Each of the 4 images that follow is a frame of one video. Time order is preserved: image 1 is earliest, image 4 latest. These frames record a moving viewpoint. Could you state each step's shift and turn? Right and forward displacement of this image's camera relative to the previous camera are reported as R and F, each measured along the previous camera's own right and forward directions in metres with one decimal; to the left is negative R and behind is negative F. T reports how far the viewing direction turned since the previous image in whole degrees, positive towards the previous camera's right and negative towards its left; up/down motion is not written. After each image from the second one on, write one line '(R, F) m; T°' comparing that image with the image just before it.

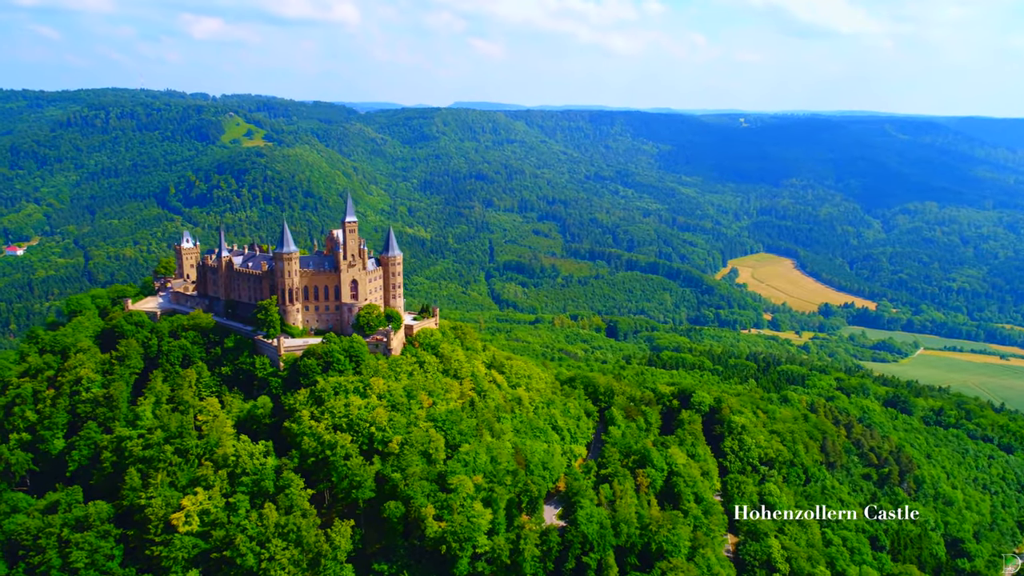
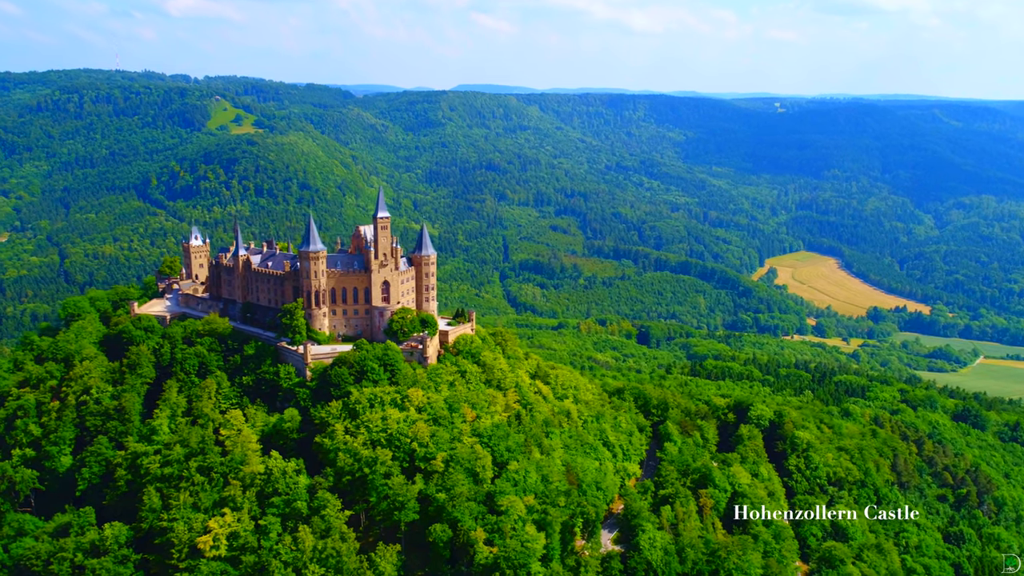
(-7.7, +5.2) m; +2°
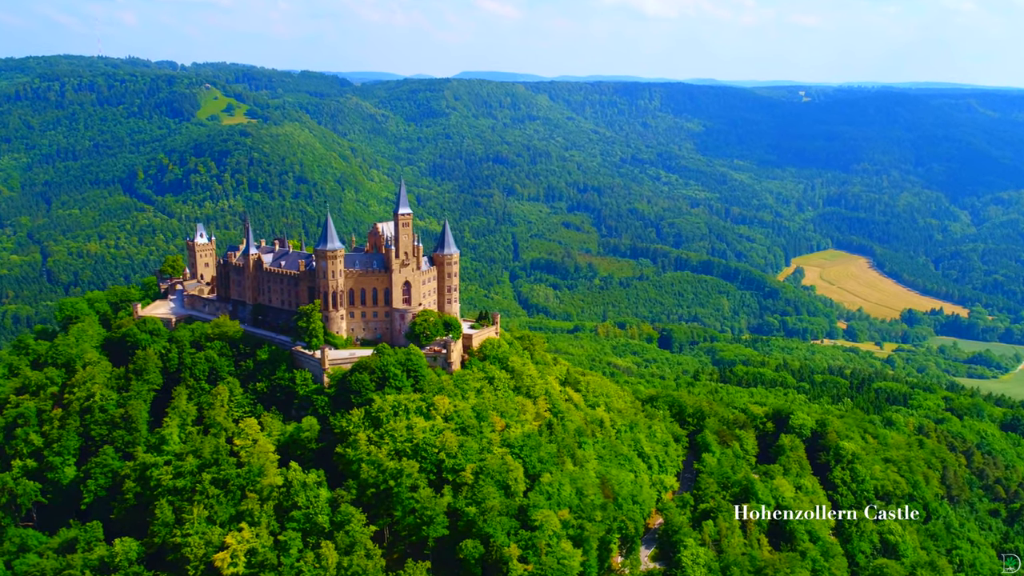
(-4.6, +3.6) m; +1°
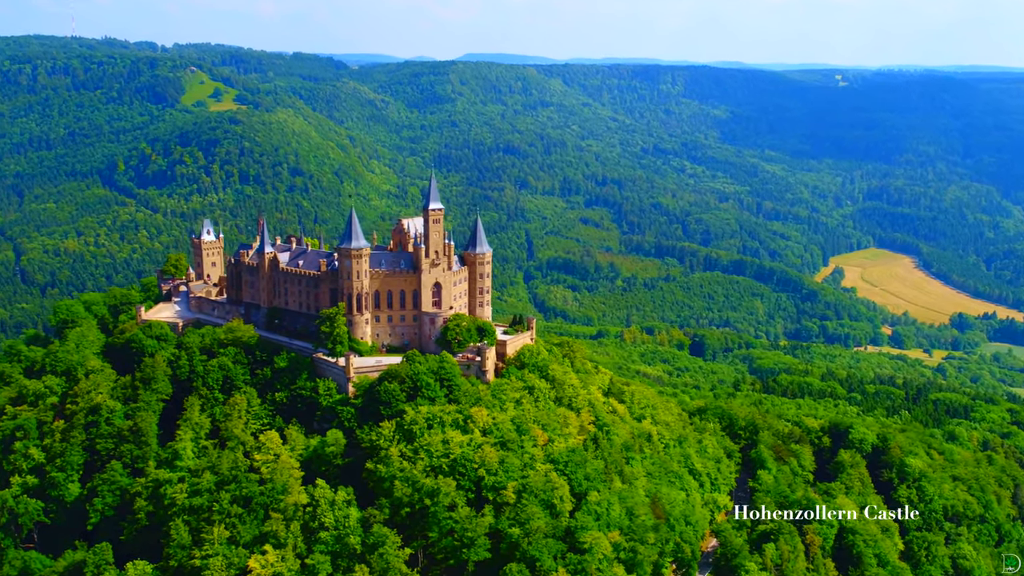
(-5.8, +5.1) m; +1°
